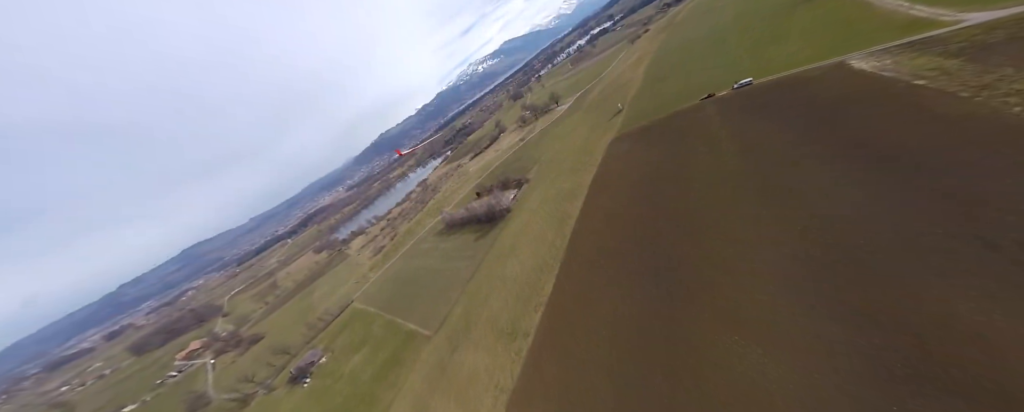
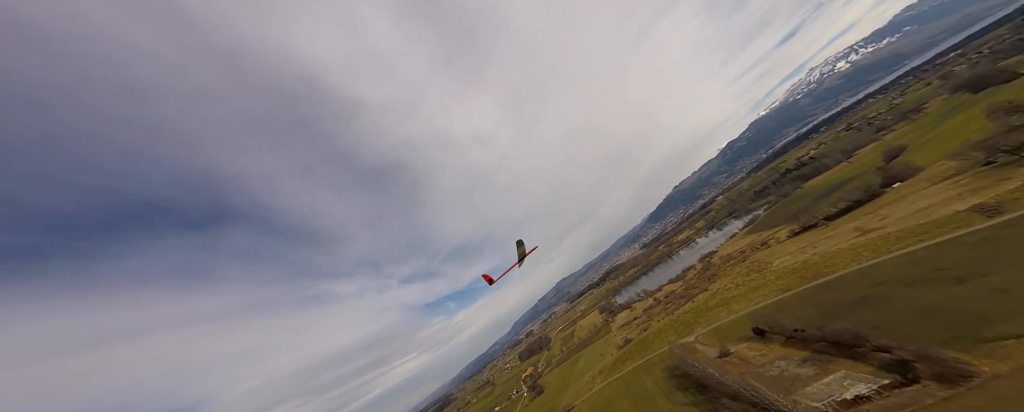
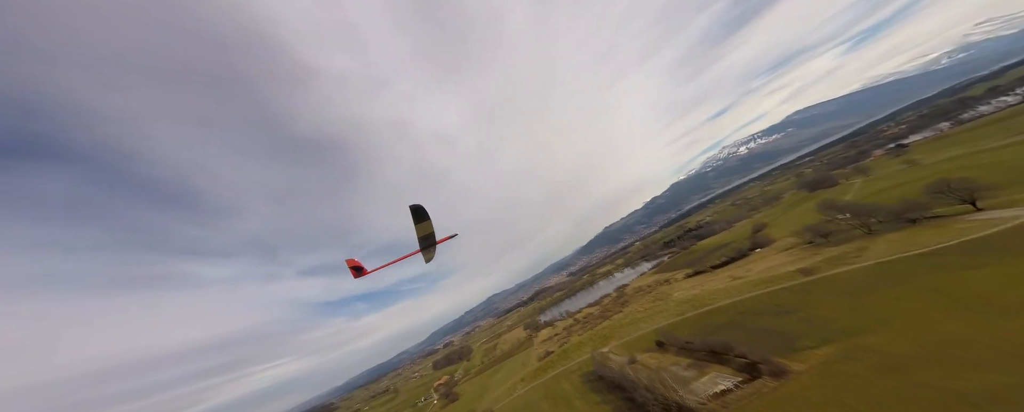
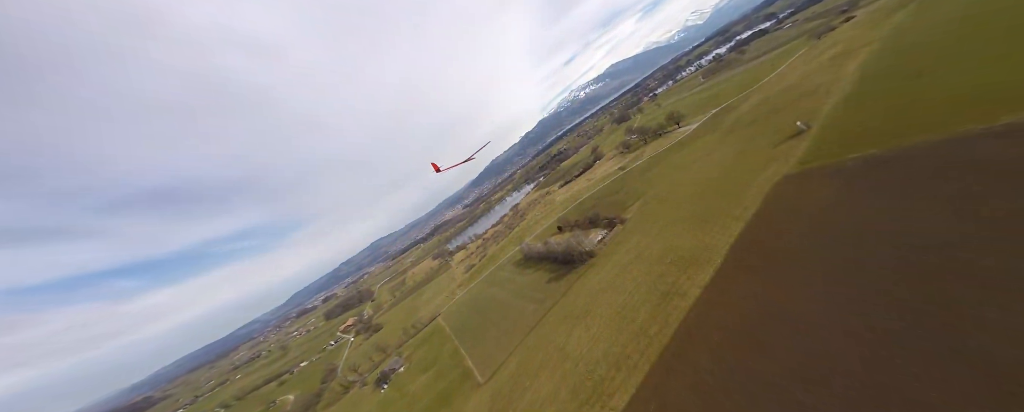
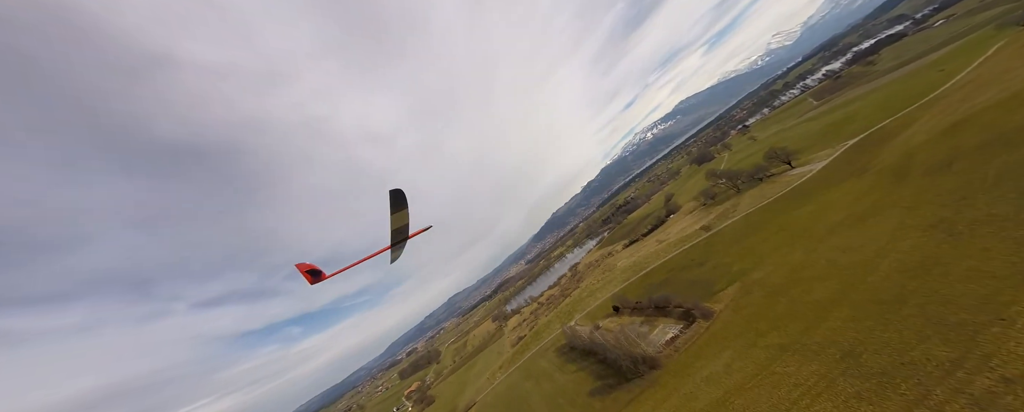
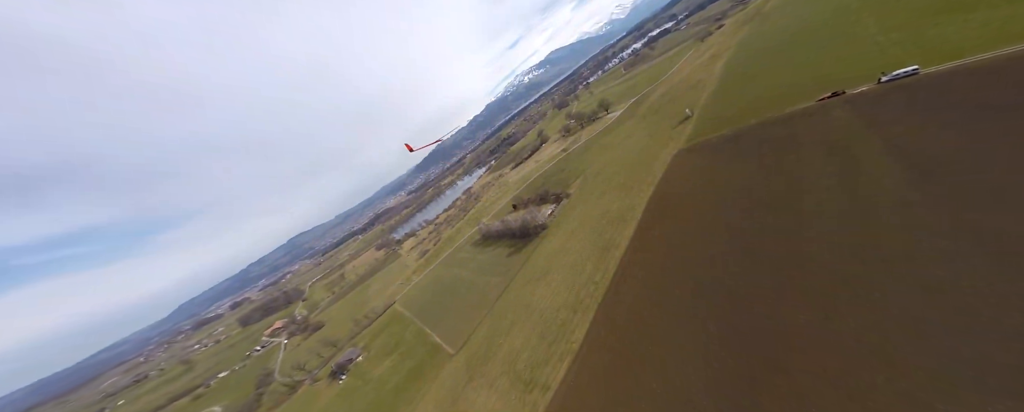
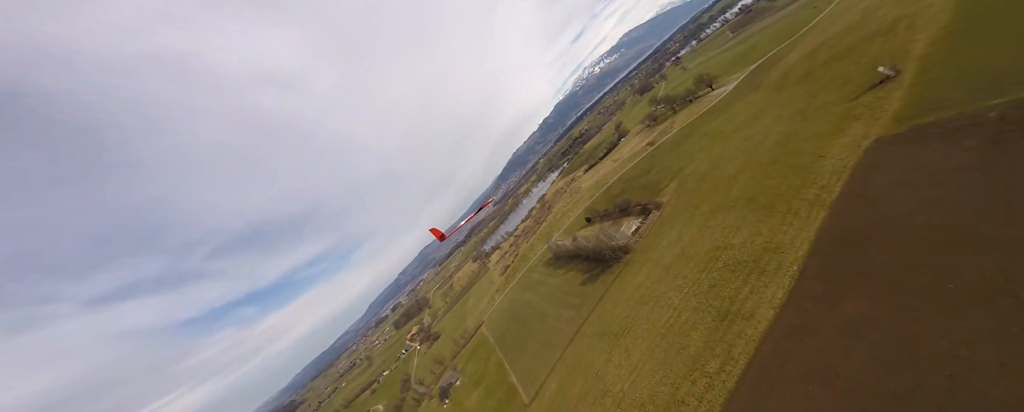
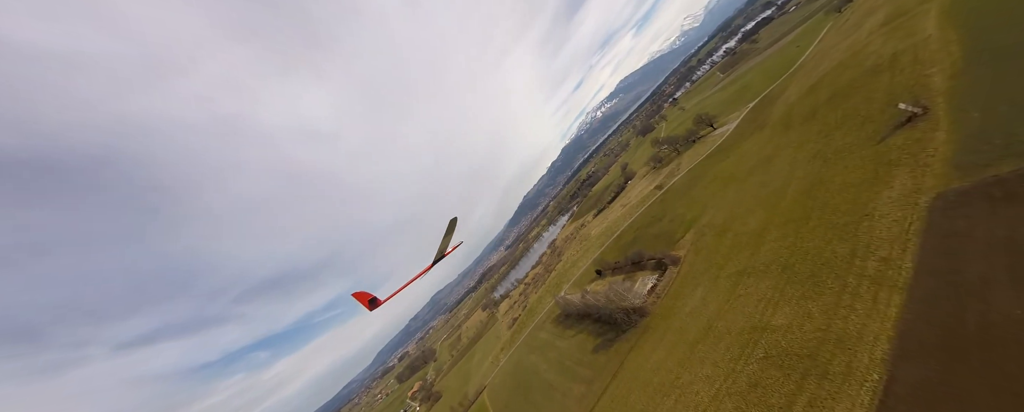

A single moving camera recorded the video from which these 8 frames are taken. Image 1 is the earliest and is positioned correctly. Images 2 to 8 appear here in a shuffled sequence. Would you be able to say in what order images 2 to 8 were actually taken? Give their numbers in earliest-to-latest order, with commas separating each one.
6, 4, 7, 8, 5, 3, 2
